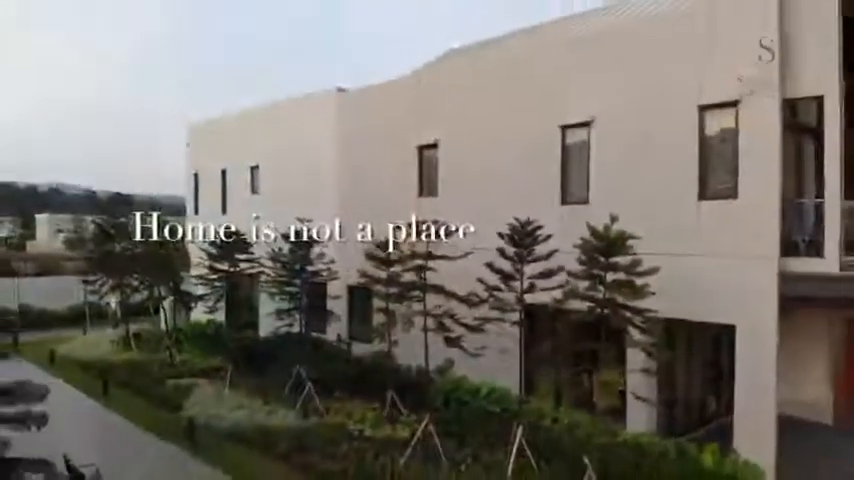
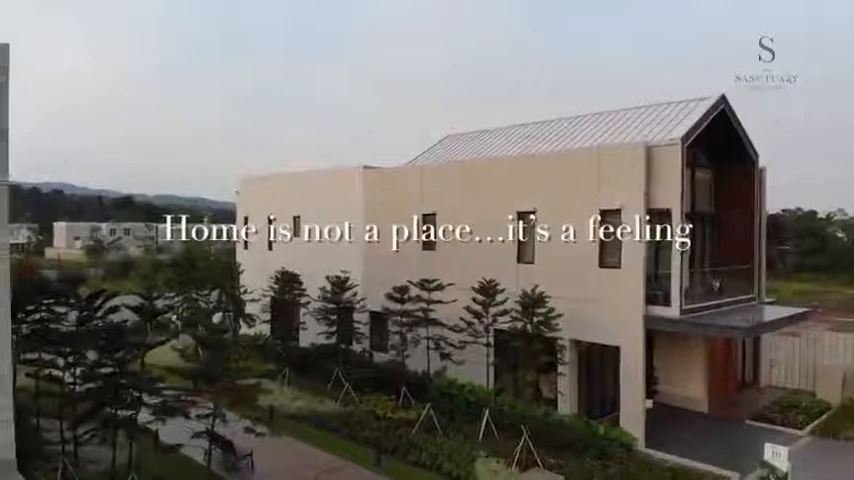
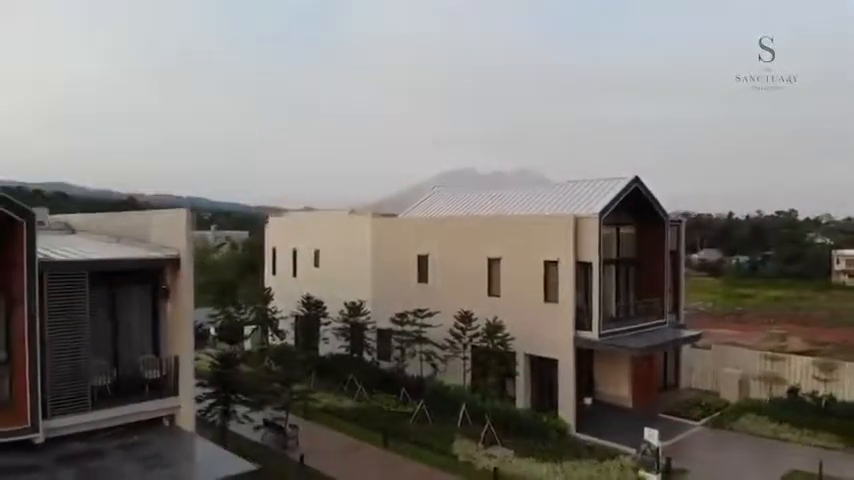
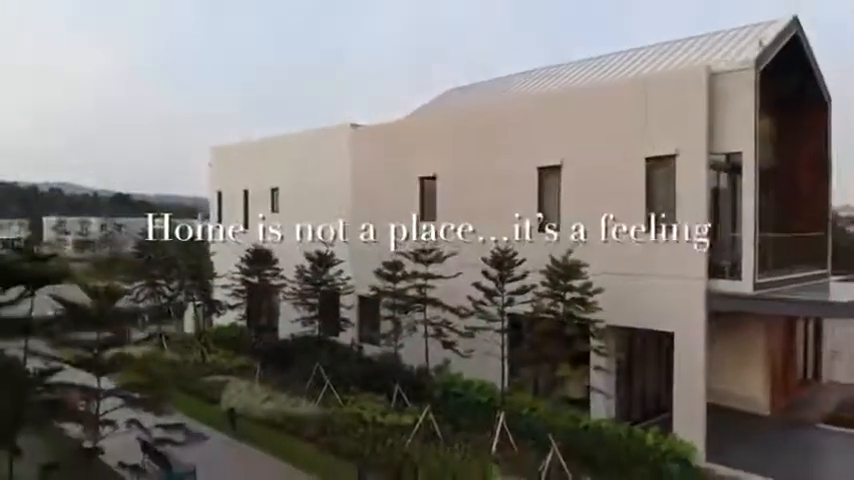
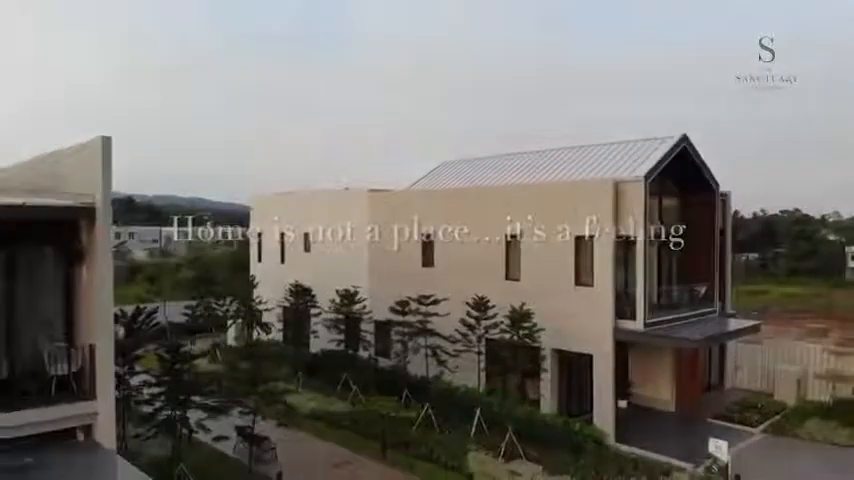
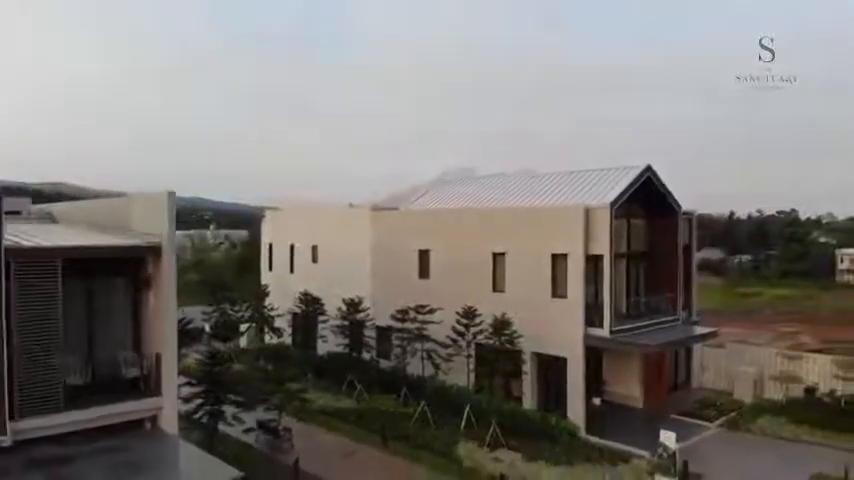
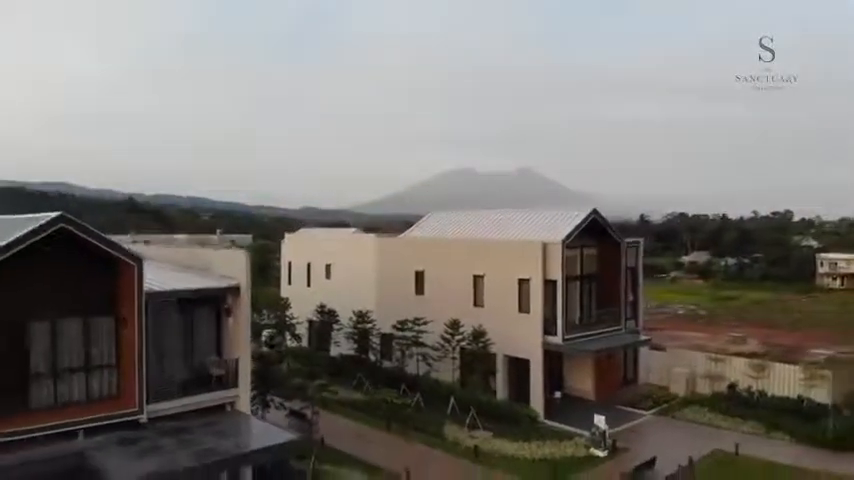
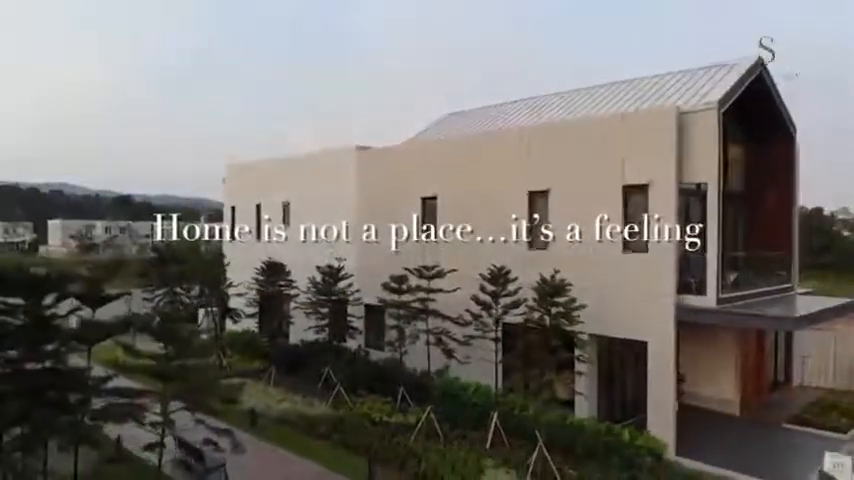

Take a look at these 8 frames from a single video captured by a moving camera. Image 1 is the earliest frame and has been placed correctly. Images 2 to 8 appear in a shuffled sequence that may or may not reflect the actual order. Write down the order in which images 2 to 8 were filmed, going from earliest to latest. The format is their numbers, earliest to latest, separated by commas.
4, 8, 2, 5, 6, 3, 7
